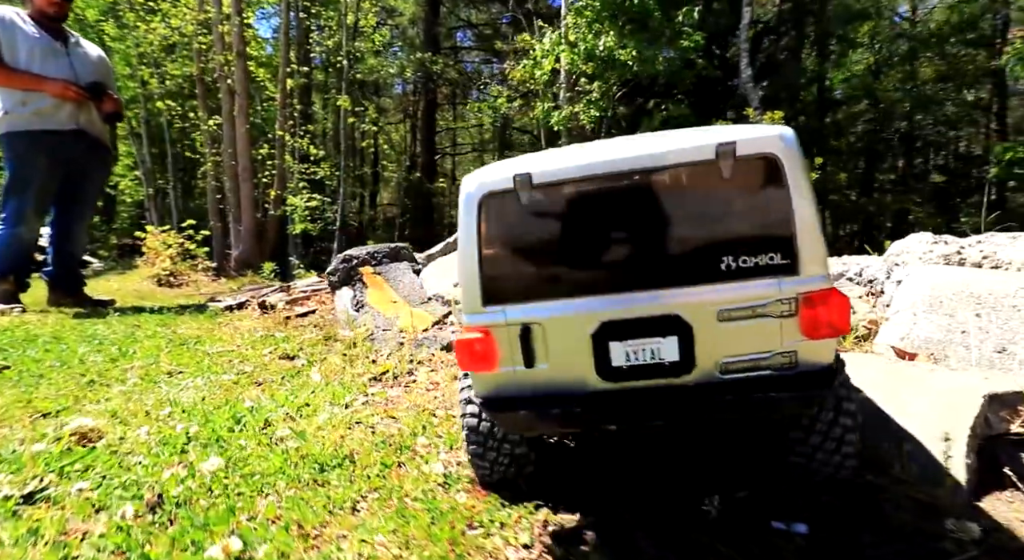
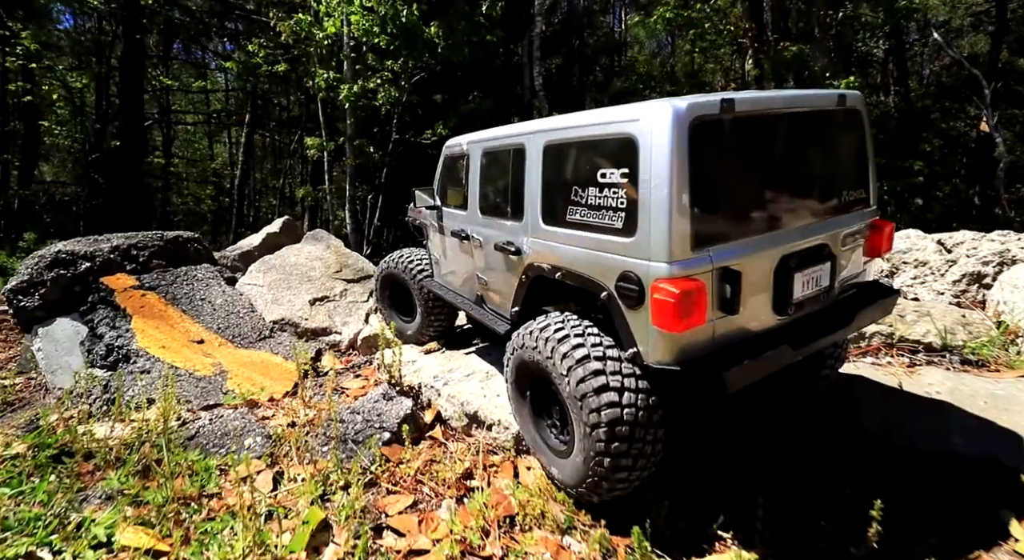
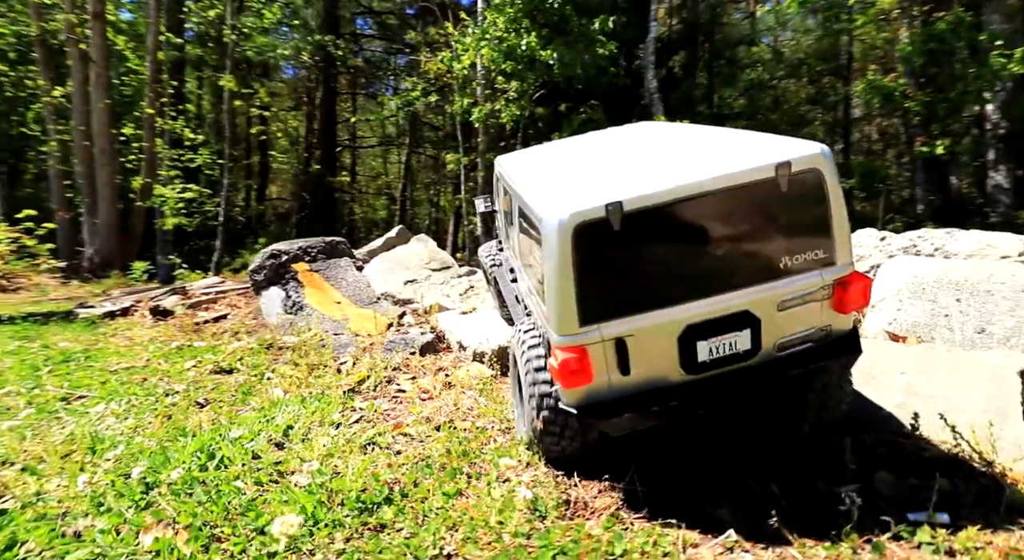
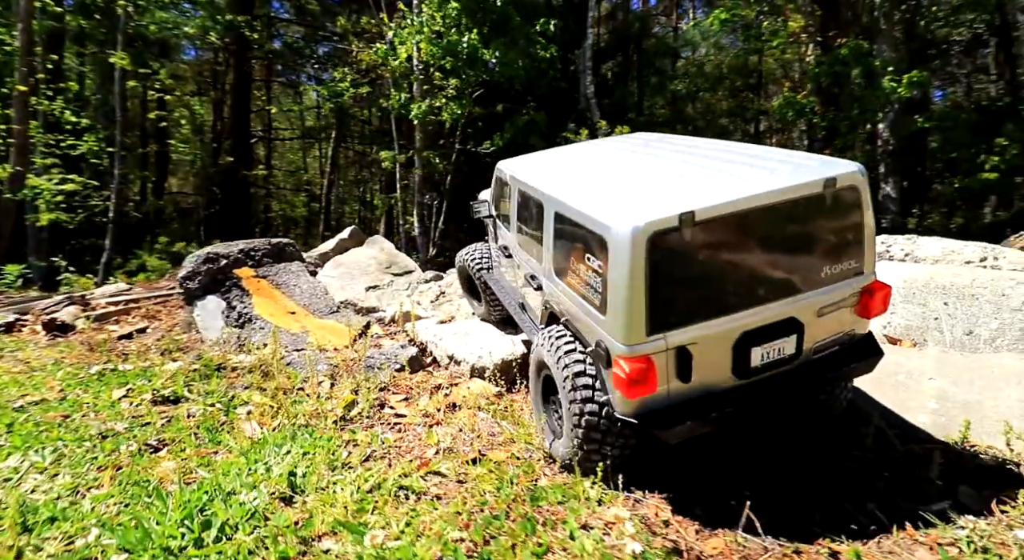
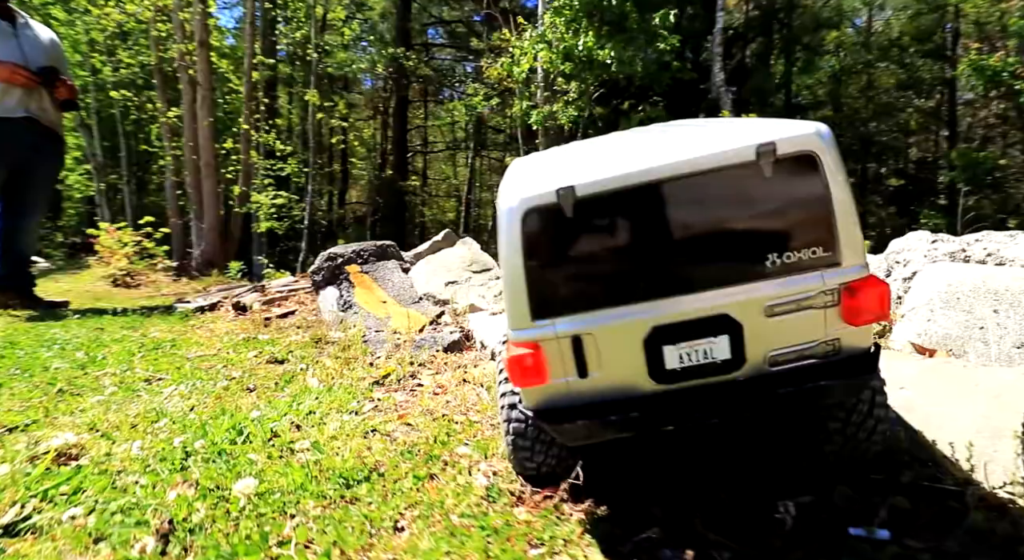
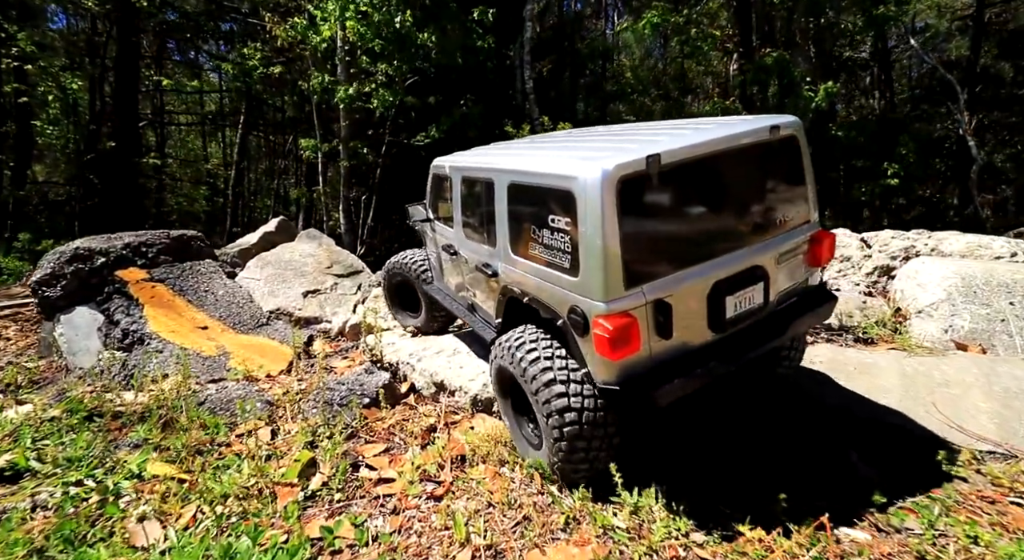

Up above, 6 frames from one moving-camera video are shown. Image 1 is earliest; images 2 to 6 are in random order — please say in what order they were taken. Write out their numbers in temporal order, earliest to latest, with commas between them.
5, 3, 4, 6, 2
